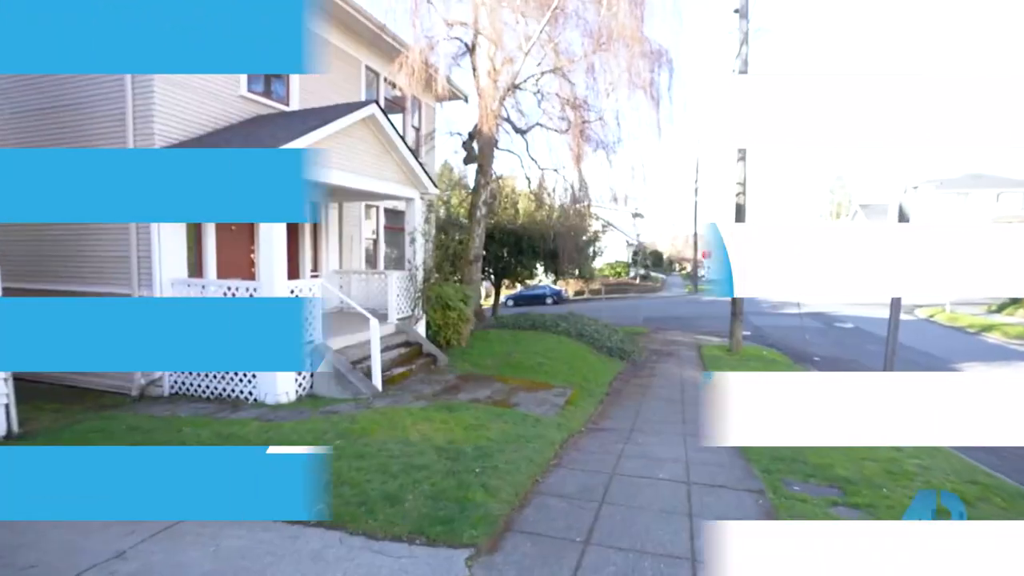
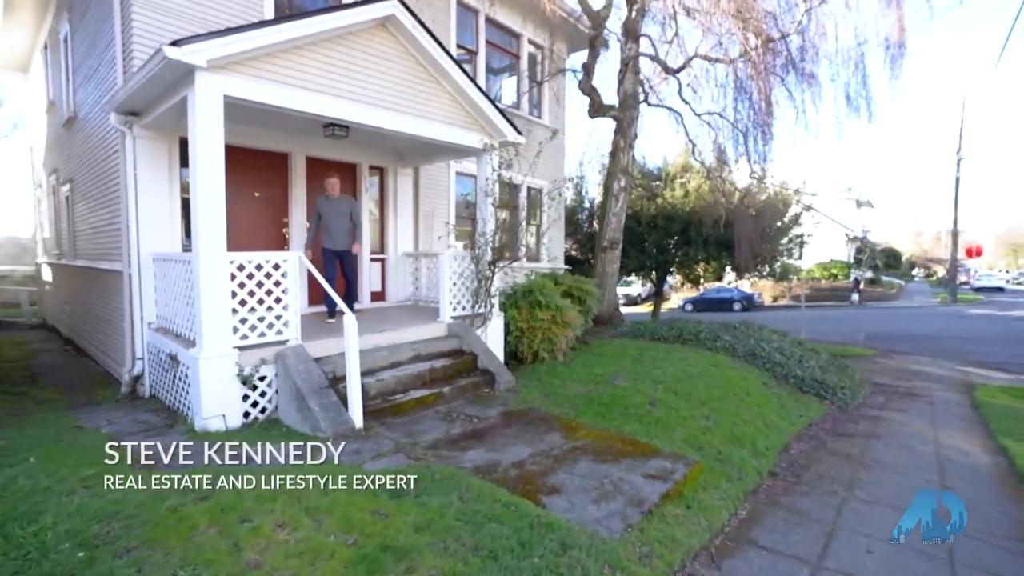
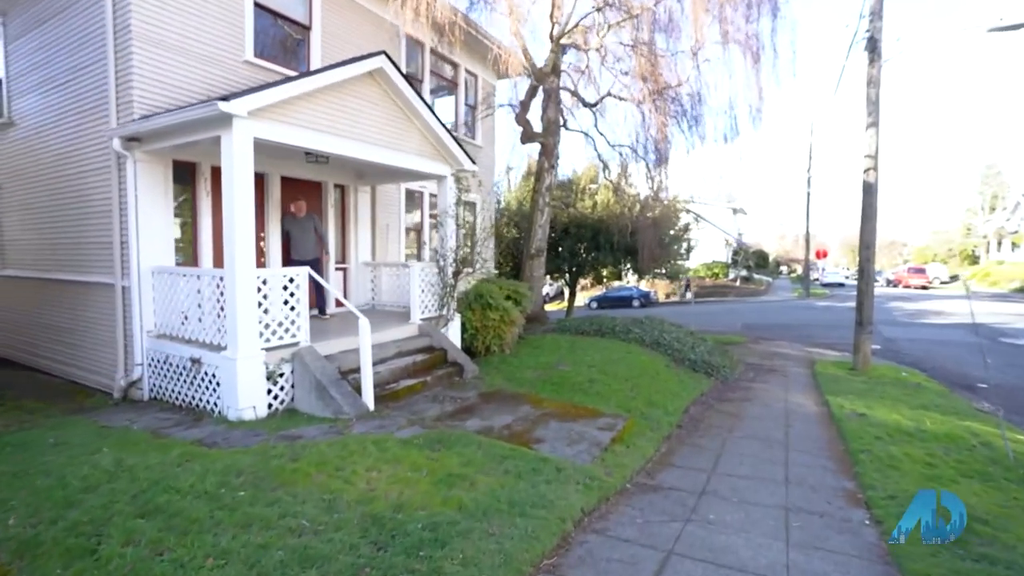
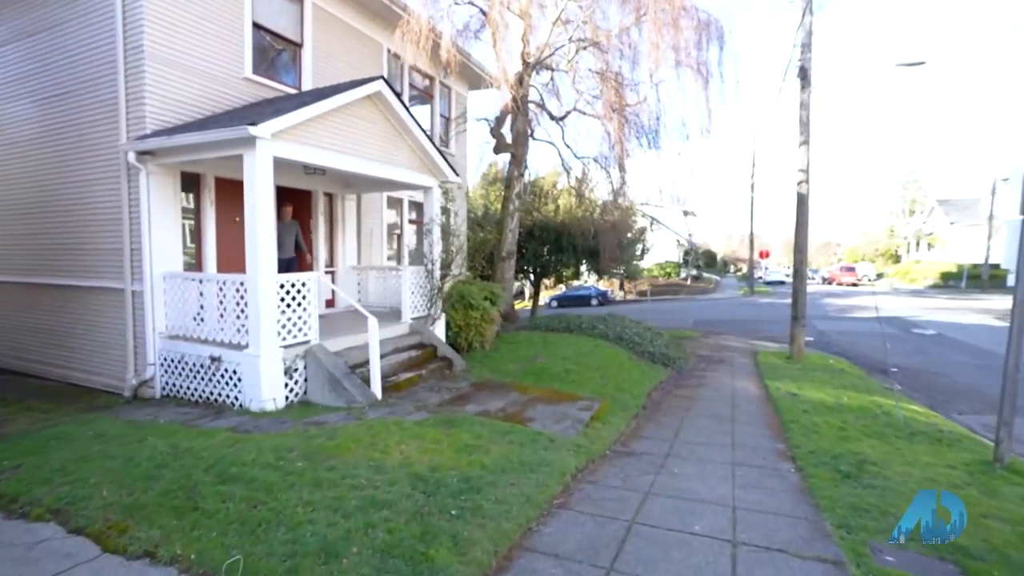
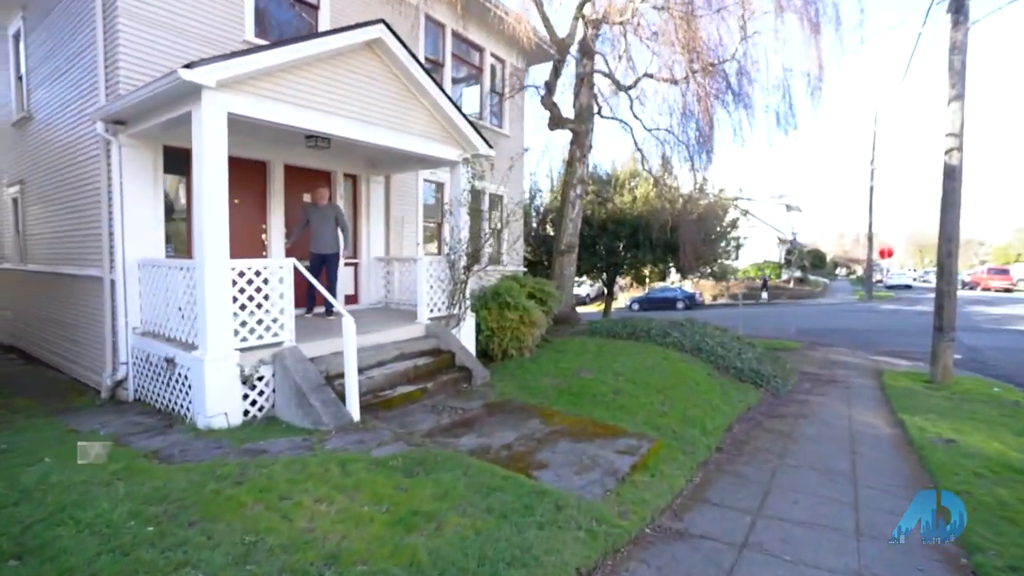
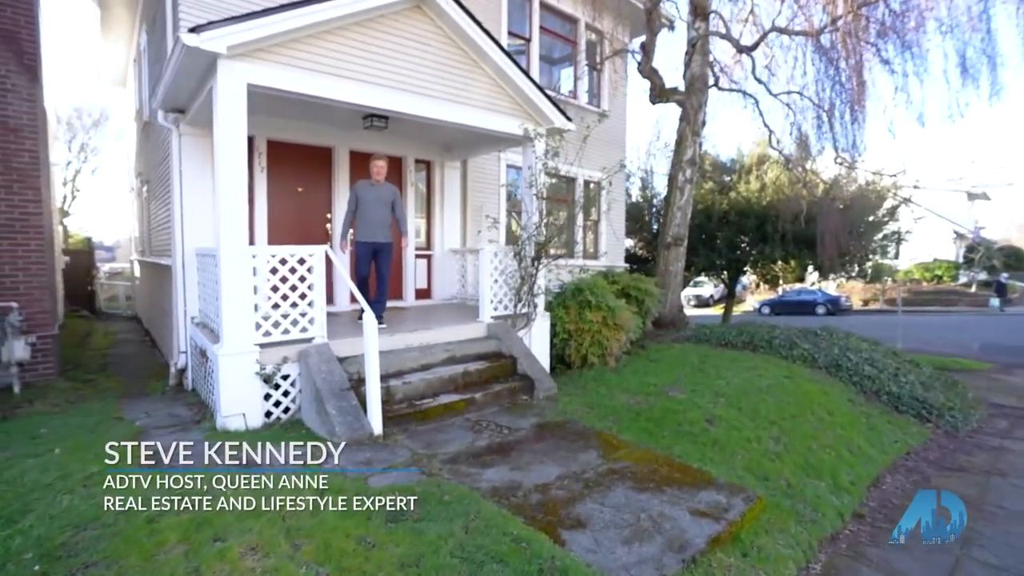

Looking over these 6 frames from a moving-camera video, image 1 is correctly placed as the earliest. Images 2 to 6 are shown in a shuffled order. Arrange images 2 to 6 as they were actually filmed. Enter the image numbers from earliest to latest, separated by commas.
4, 3, 5, 2, 6
